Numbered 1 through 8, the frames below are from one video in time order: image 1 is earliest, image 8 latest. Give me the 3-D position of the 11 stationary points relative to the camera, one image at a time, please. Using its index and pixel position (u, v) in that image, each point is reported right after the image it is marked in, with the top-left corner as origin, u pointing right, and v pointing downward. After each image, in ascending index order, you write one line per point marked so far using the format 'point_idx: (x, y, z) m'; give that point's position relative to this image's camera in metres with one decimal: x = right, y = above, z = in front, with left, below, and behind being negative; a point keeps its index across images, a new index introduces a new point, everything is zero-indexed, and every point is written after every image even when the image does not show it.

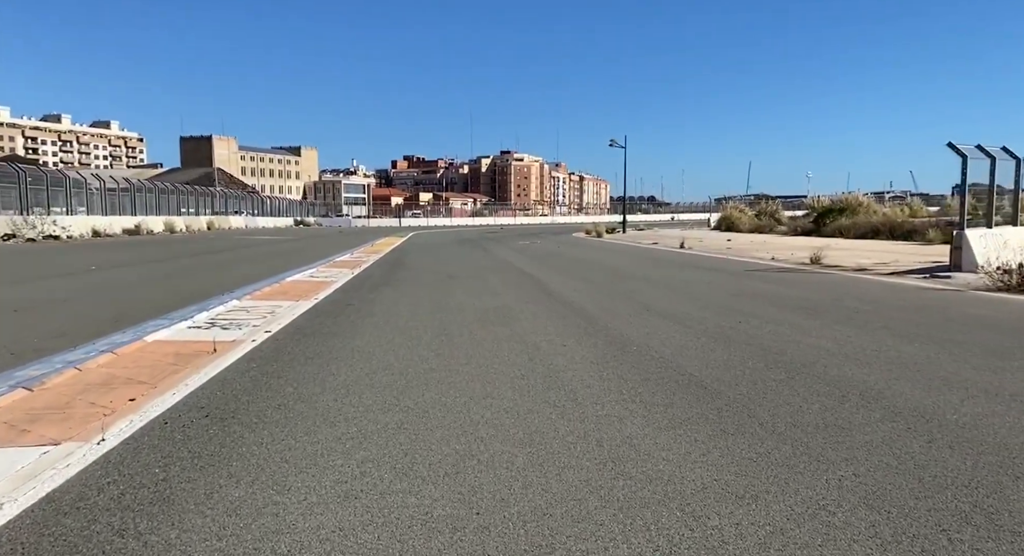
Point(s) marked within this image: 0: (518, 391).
0: (0.0, -0.9, +6.1) m
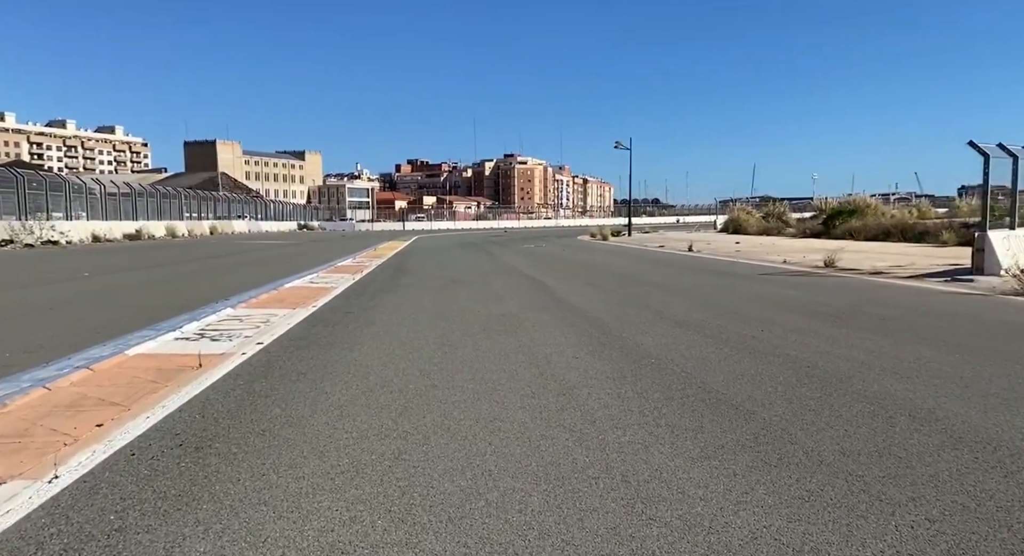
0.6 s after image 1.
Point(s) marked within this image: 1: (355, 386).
0: (+0.1, -1.0, +5.5) m
1: (-1.3, -0.9, +6.4) m
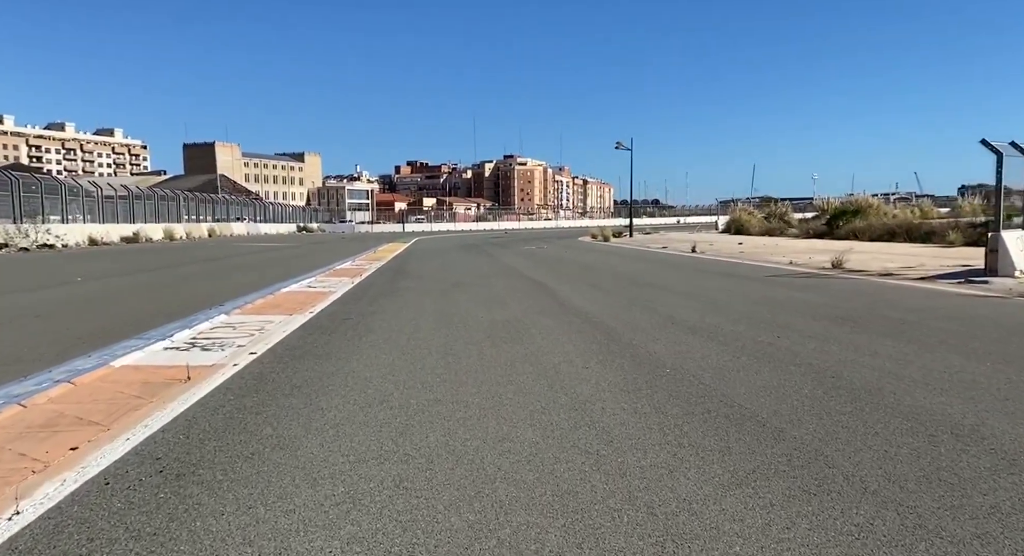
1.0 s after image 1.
0: (+0.2, -1.1, +5.1) m
1: (-1.3, -1.0, +5.9) m
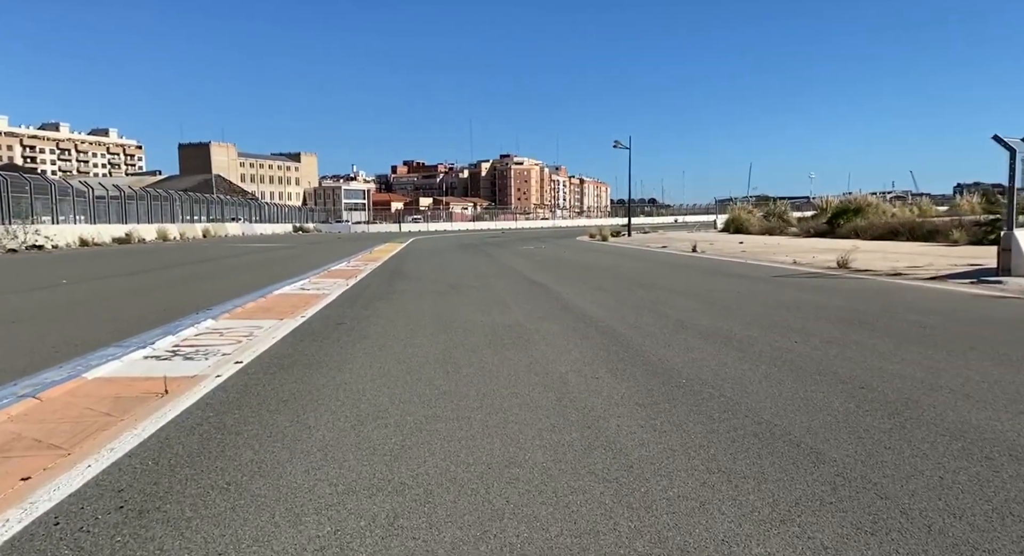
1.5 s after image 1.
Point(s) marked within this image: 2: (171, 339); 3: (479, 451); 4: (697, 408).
0: (+0.2, -1.1, +4.6) m
1: (-1.2, -1.0, +5.4) m
2: (-4.1, -0.7, +8.9) m
3: (-0.2, -1.1, +4.7) m
4: (+1.4, -1.0, +5.7) m
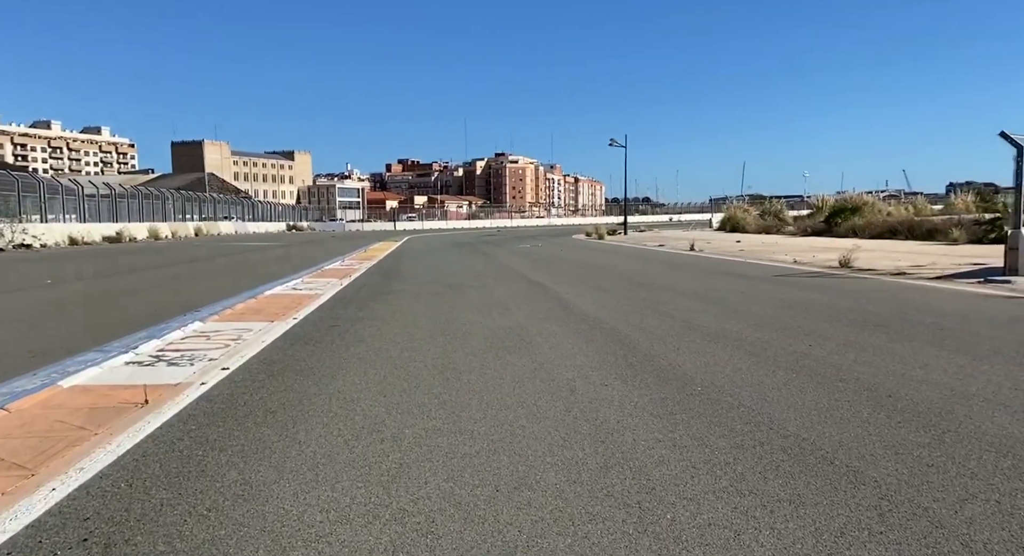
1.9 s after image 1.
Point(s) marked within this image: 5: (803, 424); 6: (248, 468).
0: (+0.3, -1.1, +4.2) m
1: (-1.2, -1.0, +5.0) m
2: (-4.1, -0.7, +8.5) m
3: (-0.2, -1.1, +4.3) m
4: (+1.5, -1.0, +5.3) m
5: (+2.0, -1.0, +5.2) m
6: (-1.5, -1.1, +4.3) m
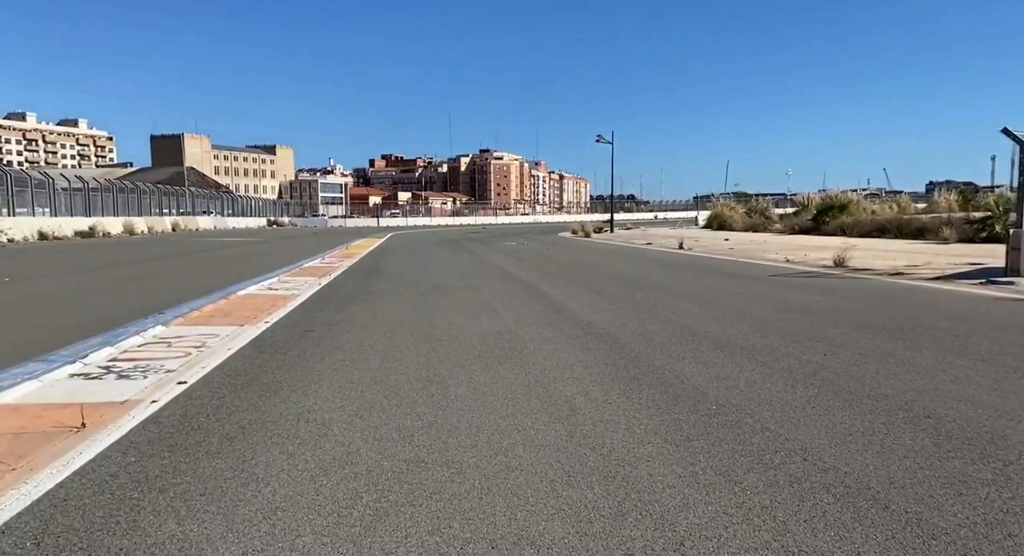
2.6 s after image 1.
0: (+0.3, -1.2, +3.5) m
1: (-1.2, -1.1, +4.3) m
2: (-4.2, -0.7, +7.7) m
3: (-0.2, -1.1, +3.5) m
4: (+1.4, -1.1, +4.7) m
5: (+2.0, -1.1, +4.5) m
6: (-1.5, -1.1, +3.6) m
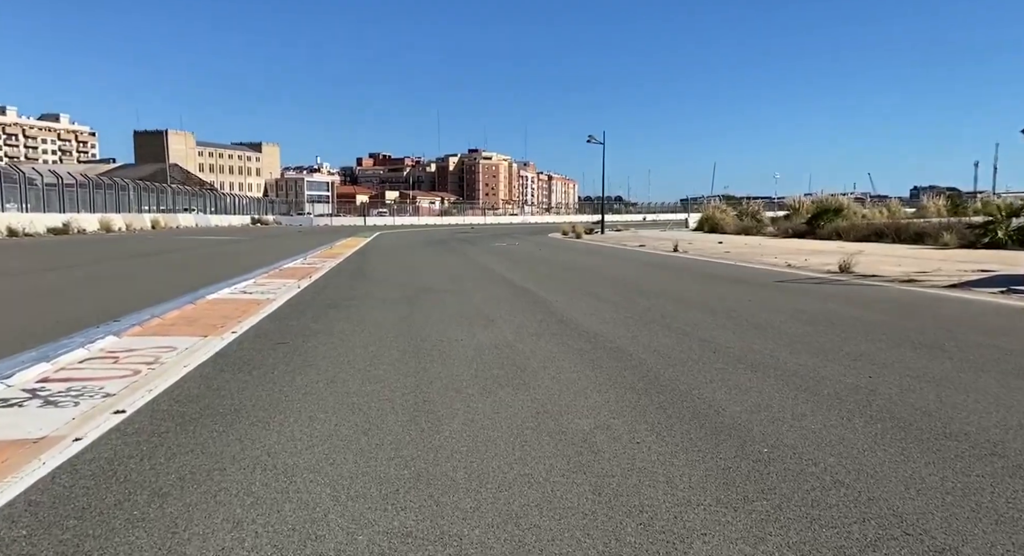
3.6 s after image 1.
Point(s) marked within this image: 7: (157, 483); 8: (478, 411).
0: (+0.4, -1.2, +2.5) m
1: (-1.1, -1.1, +3.2) m
2: (-4.2, -0.8, +6.6) m
3: (-0.1, -1.2, +2.5) m
4: (+1.5, -1.1, +3.6) m
5: (+2.1, -1.2, +3.5) m
6: (-1.5, -1.2, +2.5) m
7: (-1.9, -1.1, +3.9) m
8: (-0.3, -1.0, +5.4) m
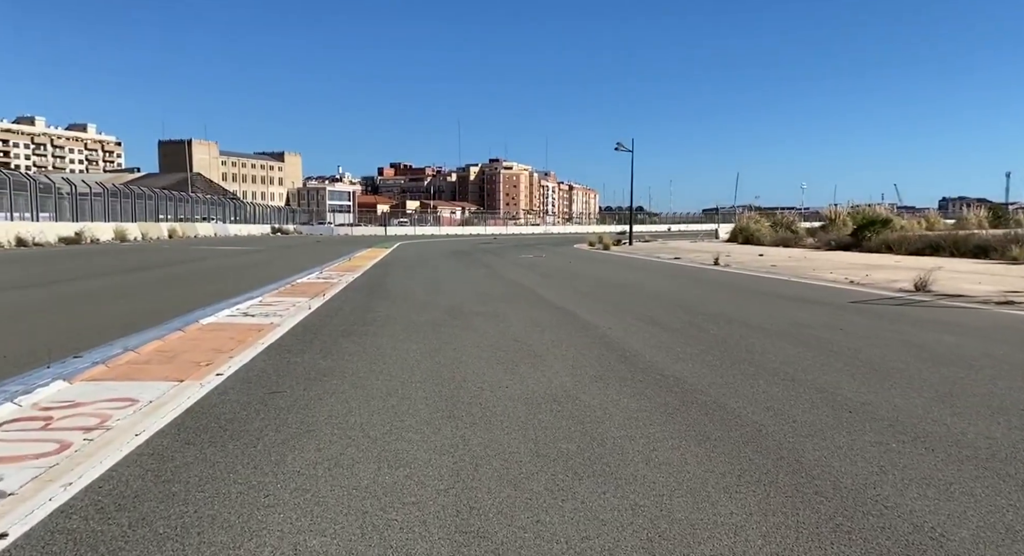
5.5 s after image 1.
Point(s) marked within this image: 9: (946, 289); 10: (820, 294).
0: (+0.8, -1.4, +0.4) m
1: (-0.7, -1.3, +1.2) m
2: (-3.7, -1.0, +4.7) m
3: (+0.3, -1.4, +0.5) m
4: (+1.9, -1.4, +1.6) m
5: (+2.5, -1.4, +1.4) m
6: (-1.1, -1.4, +0.5) m
7: (-1.5, -1.3, +2.0) m
8: (+0.2, -1.2, +3.4) m
9: (+10.6, -0.3, +18.1) m
10: (+7.2, -0.4, +17.4) m
